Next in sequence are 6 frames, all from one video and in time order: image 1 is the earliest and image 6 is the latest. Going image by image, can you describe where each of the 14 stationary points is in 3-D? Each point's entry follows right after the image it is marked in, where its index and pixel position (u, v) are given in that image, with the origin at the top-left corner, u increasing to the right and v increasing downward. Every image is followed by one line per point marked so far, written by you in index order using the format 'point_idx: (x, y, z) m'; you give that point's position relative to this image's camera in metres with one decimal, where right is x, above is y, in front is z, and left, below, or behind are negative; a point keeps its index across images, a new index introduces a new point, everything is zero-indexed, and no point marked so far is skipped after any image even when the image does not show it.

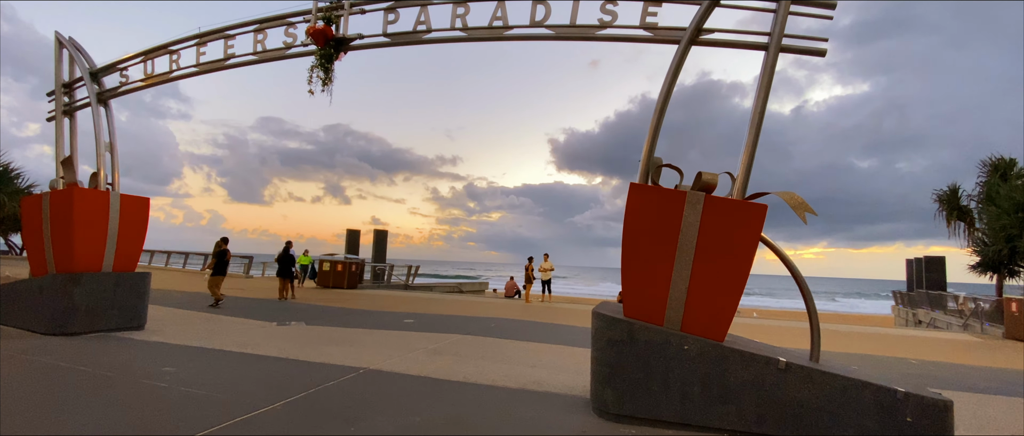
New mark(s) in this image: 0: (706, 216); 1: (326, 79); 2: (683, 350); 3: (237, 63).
0: (+1.5, 0.0, +4.1) m
1: (-2.2, +1.6, +6.0) m
2: (+1.3, -1.0, +4.0) m
3: (-3.6, +2.0, +6.7) m
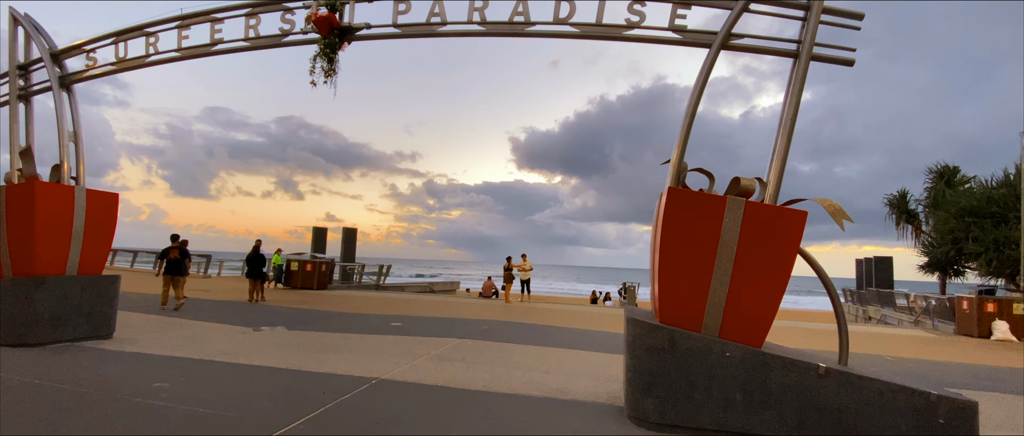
0: (+1.9, 0.0, +4.0) m
1: (-2.0, +1.6, +5.7) m
2: (+1.7, -1.1, +4.0) m
3: (-3.5, +2.1, +6.2) m
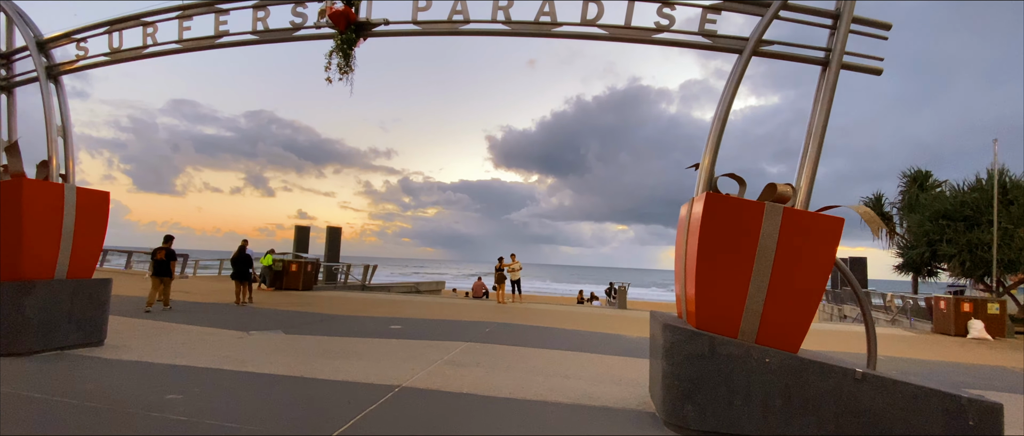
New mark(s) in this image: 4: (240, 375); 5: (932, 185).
0: (+2.2, -0.1, +4.1) m
1: (-1.8, +1.6, +5.5) m
2: (+2.0, -1.1, +4.0) m
3: (-3.3, +2.1, +5.9) m
4: (-2.6, -1.5, +4.9) m
5: (+13.9, +1.1, +16.9) m
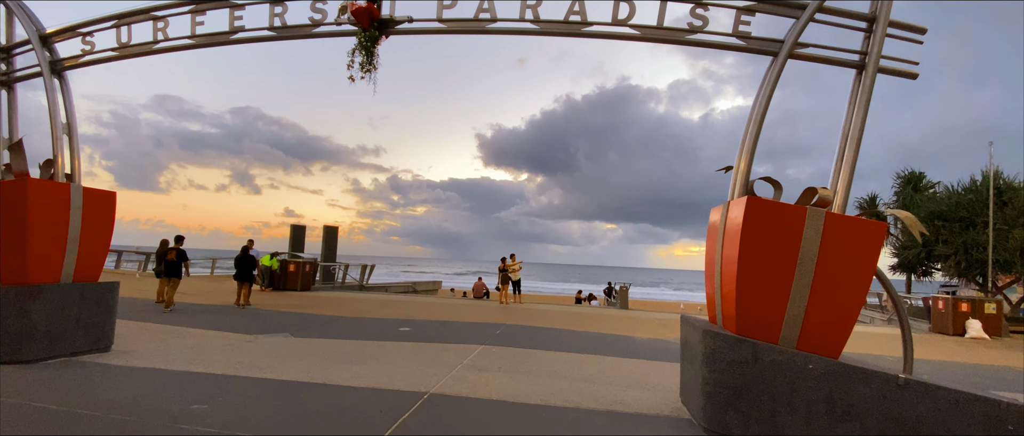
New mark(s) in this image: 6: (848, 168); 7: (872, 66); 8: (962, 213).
0: (+2.5, -0.1, +4.0) m
1: (-1.5, +1.6, +5.3) m
2: (+2.3, -1.2, +3.9) m
3: (-3.0, +2.0, +5.8) m
4: (-2.3, -1.5, +4.8) m
5: (+13.9, +1.1, +17.1) m
6: (+2.9, +0.4, +4.4) m
7: (+3.2, +1.3, +4.5) m
8: (+12.4, +0.1, +14.1) m
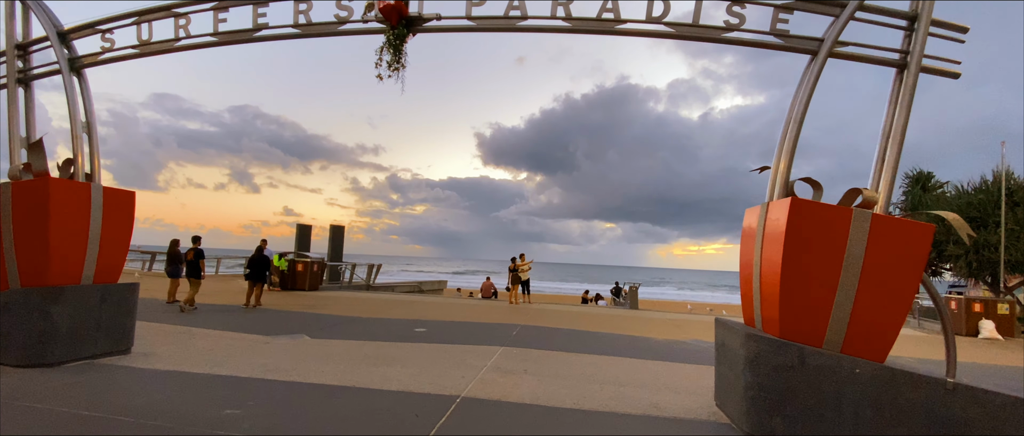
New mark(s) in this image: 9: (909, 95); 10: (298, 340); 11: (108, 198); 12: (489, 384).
0: (+2.8, -0.1, +4.0) m
1: (-1.2, +1.6, +5.2) m
2: (+2.6, -1.2, +3.9) m
3: (-2.7, +2.0, +5.7) m
4: (-2.0, -1.6, +4.7) m
5: (+14.1, +1.1, +17.1) m
6: (+3.2, +0.4, +4.4) m
7: (+3.5, +1.3, +4.4) m
8: (+12.7, +0.1, +14.1) m
9: (+3.4, +1.1, +4.4) m
10: (-3.1, -1.8, +7.3) m
11: (-4.4, +0.2, +5.6) m
12: (-0.2, -1.7, +5.3) m
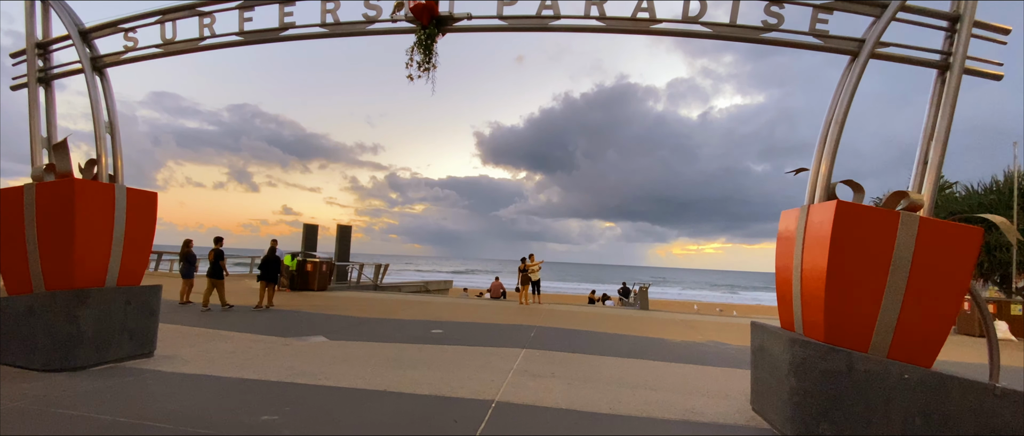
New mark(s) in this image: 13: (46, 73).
0: (+3.1, -0.2, +3.9) m
1: (-0.9, +1.6, +5.2) m
2: (+2.9, -1.2, +3.8) m
3: (-2.4, +2.0, +5.6) m
4: (-1.7, -1.6, +4.6) m
5: (+14.4, +1.1, +17.1) m
6: (+3.6, +0.4, +4.3) m
7: (+3.8, +1.3, +4.4) m
8: (+13.0, +0.1, +14.1) m
9: (+3.8, +1.0, +4.4) m
10: (-2.8, -1.8, +7.3) m
11: (-4.1, +0.2, +5.5) m
12: (+0.1, -1.7, +5.2) m
13: (-5.3, +1.7, +5.9) m
